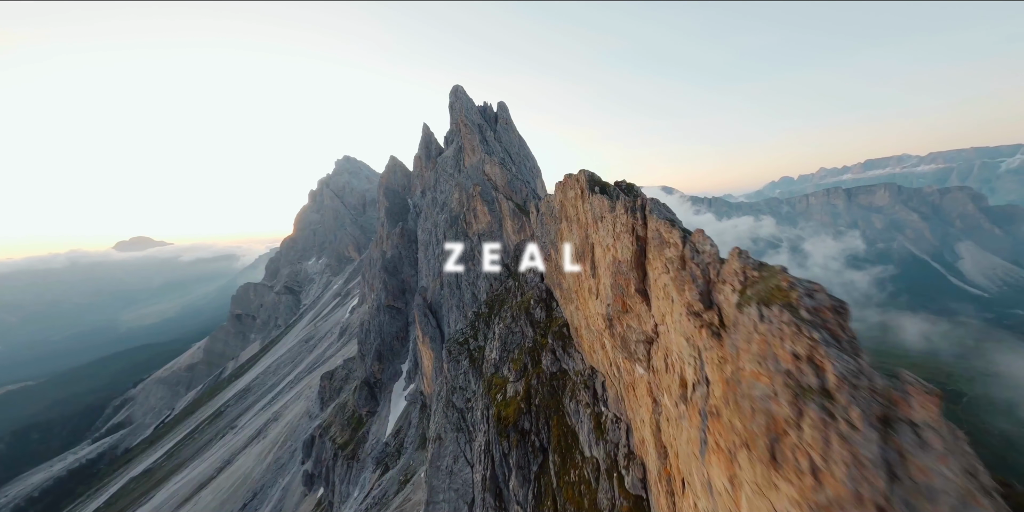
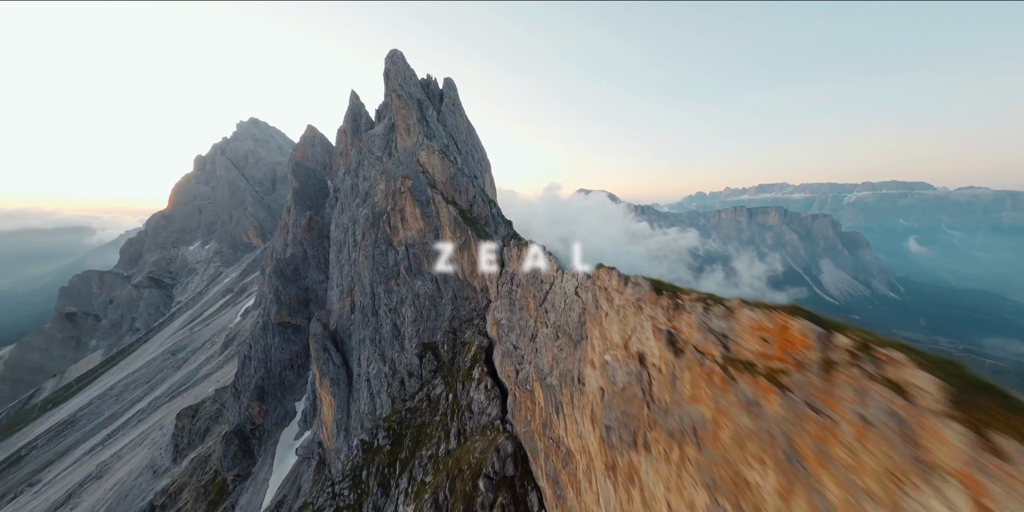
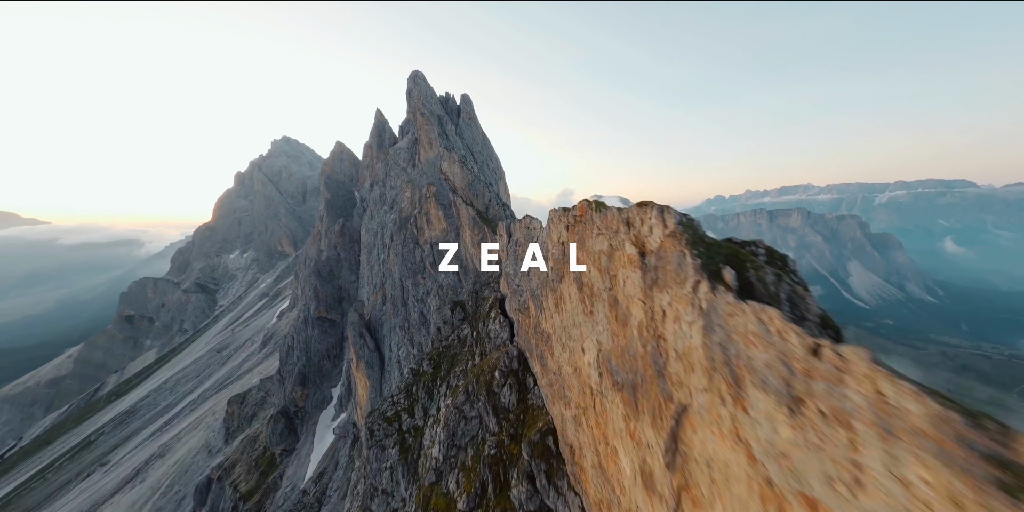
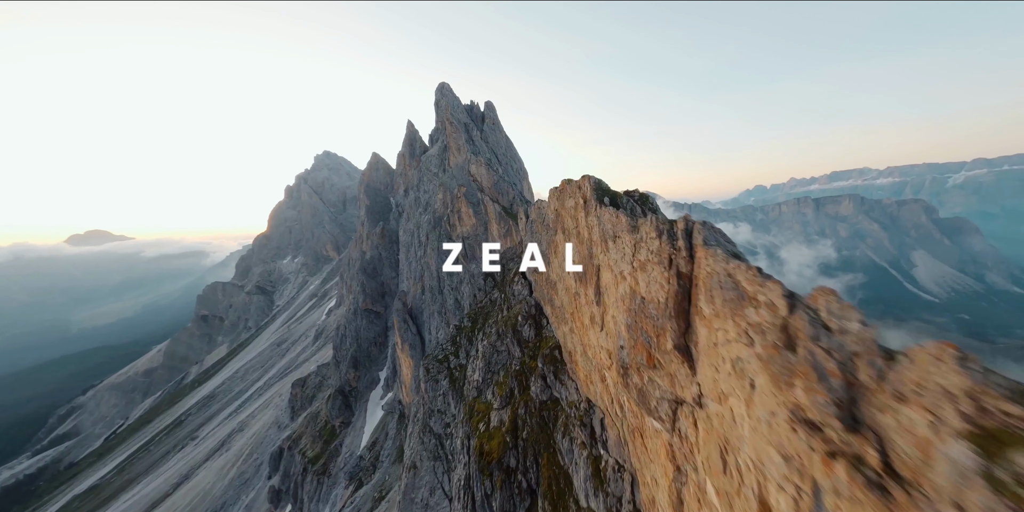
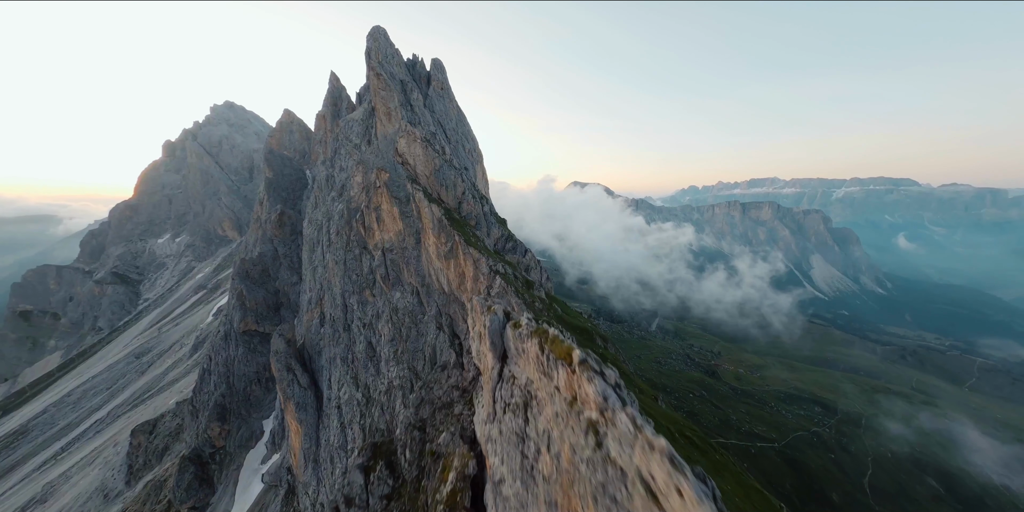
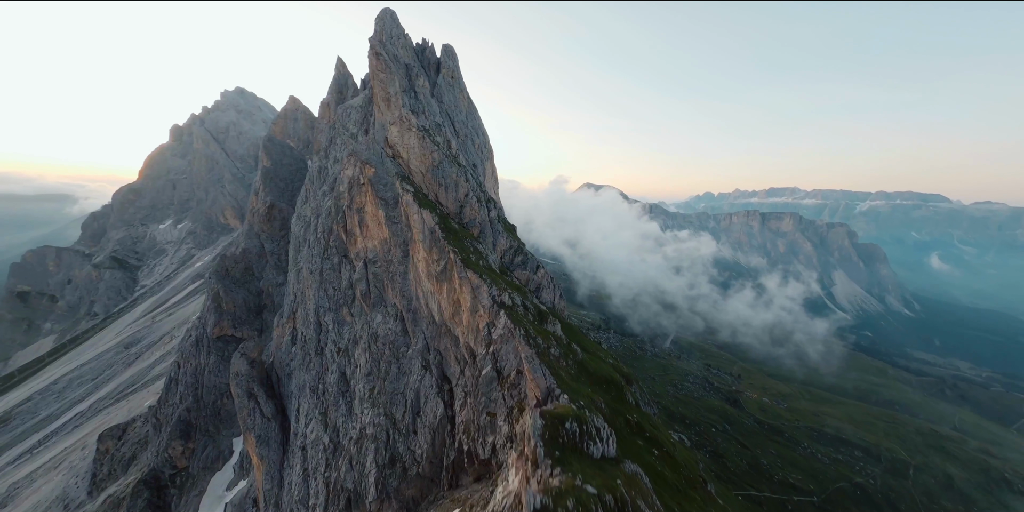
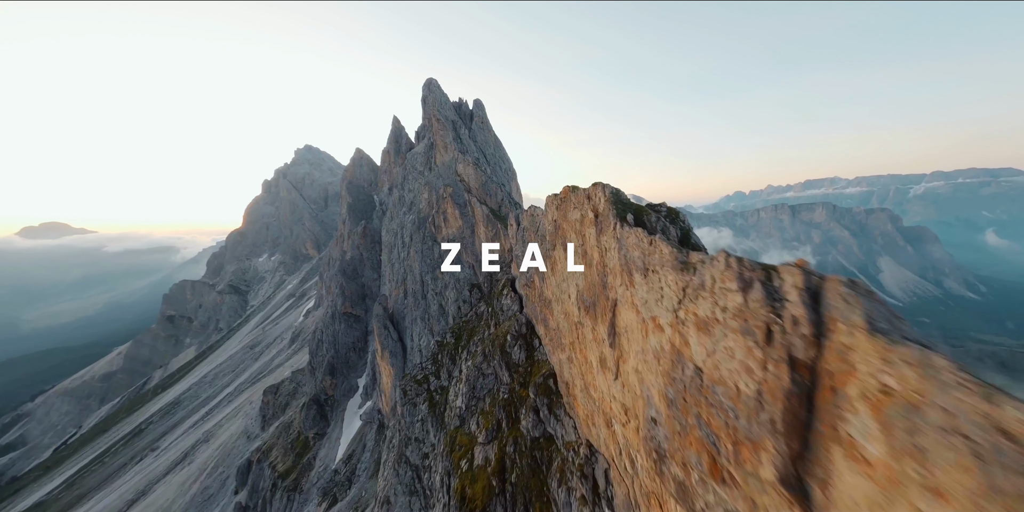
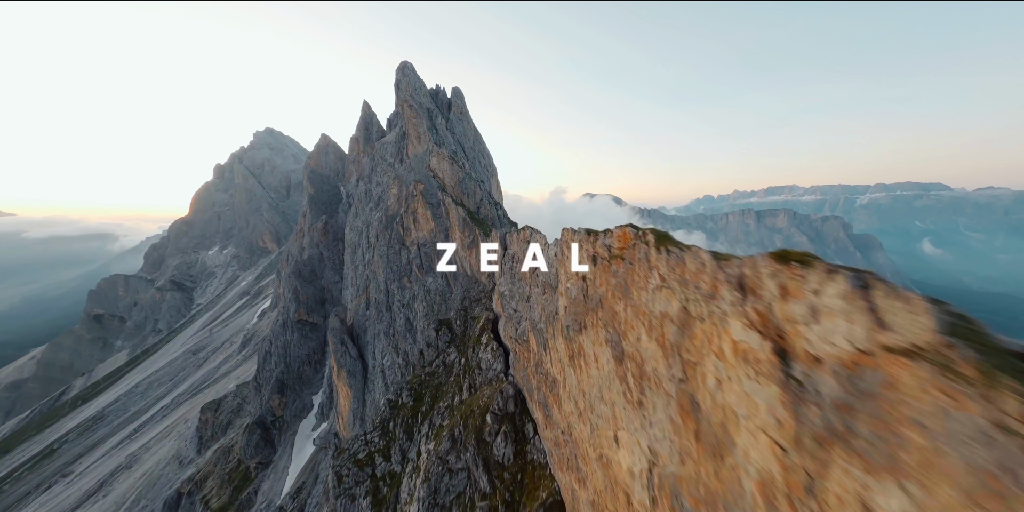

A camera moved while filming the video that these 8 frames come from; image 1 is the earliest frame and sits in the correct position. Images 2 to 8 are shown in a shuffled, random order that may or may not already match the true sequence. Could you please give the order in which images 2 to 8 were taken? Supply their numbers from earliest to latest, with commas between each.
4, 7, 3, 8, 2, 5, 6
